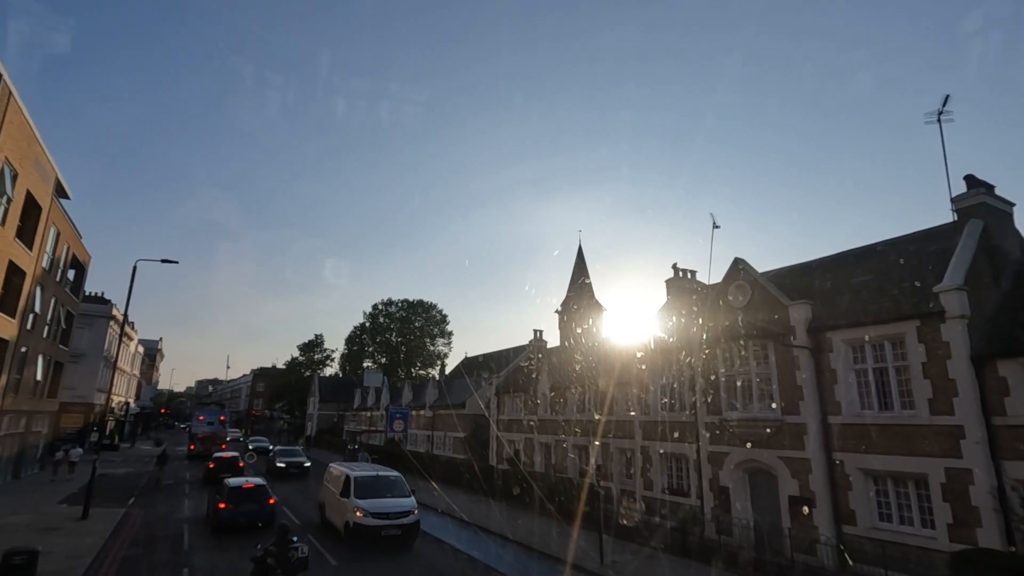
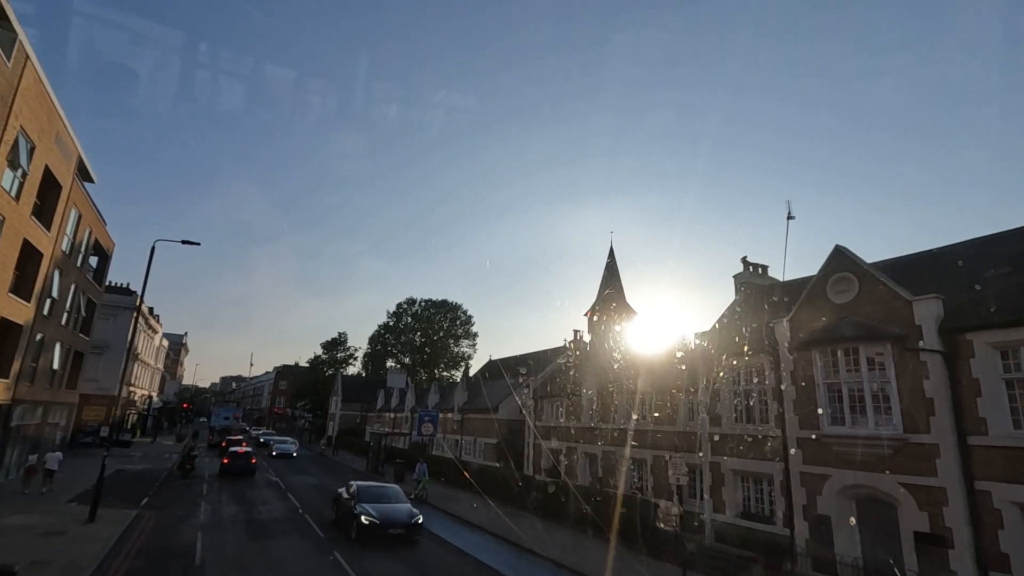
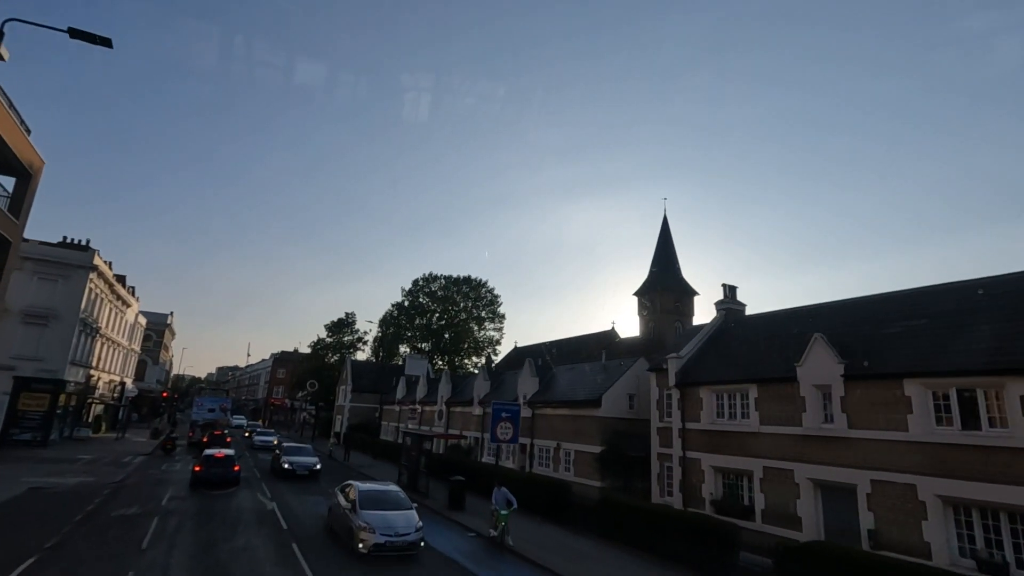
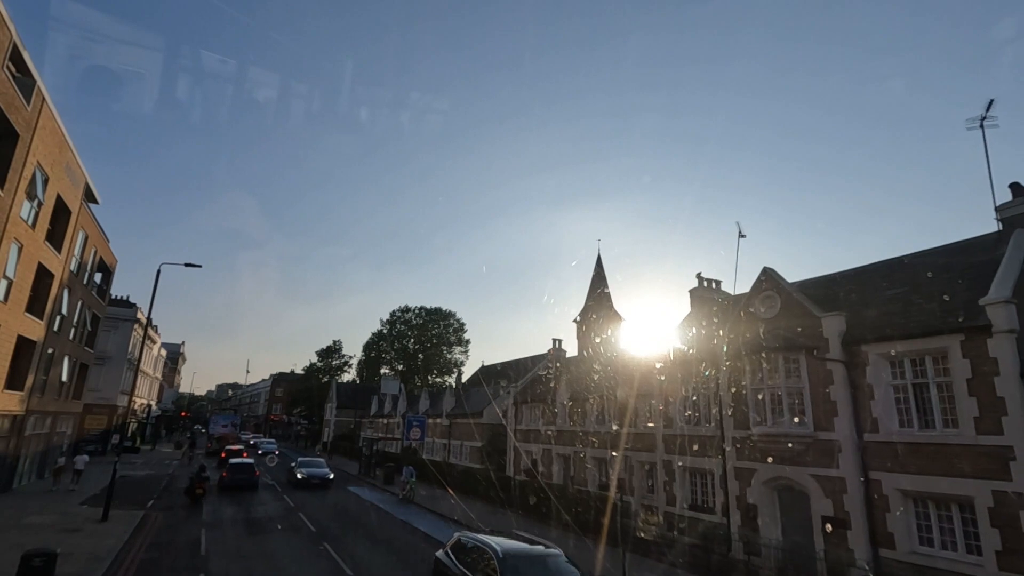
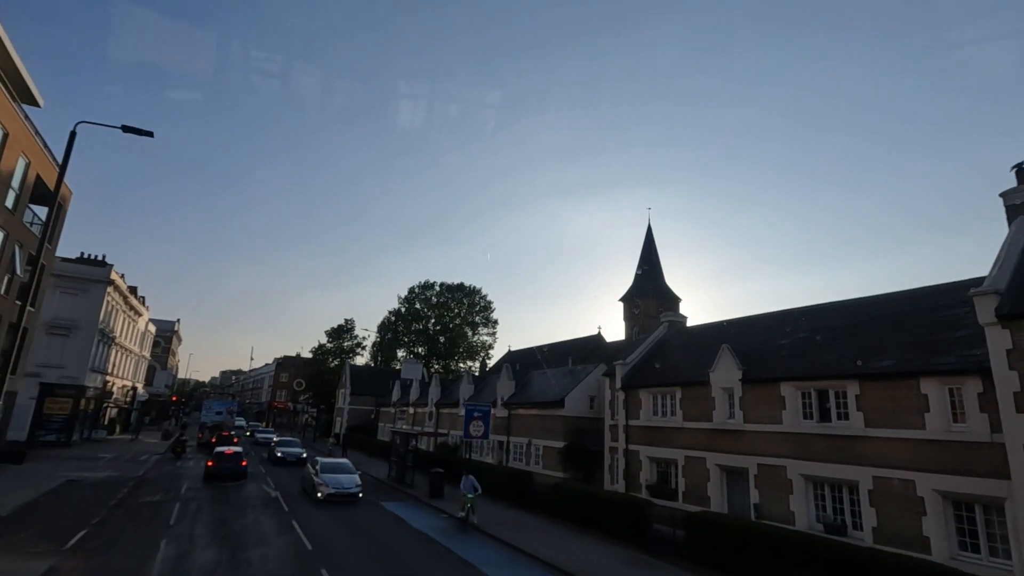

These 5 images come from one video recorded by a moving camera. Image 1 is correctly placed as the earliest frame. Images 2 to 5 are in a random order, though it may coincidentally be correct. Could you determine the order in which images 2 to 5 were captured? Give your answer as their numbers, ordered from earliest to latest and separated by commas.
4, 2, 5, 3
